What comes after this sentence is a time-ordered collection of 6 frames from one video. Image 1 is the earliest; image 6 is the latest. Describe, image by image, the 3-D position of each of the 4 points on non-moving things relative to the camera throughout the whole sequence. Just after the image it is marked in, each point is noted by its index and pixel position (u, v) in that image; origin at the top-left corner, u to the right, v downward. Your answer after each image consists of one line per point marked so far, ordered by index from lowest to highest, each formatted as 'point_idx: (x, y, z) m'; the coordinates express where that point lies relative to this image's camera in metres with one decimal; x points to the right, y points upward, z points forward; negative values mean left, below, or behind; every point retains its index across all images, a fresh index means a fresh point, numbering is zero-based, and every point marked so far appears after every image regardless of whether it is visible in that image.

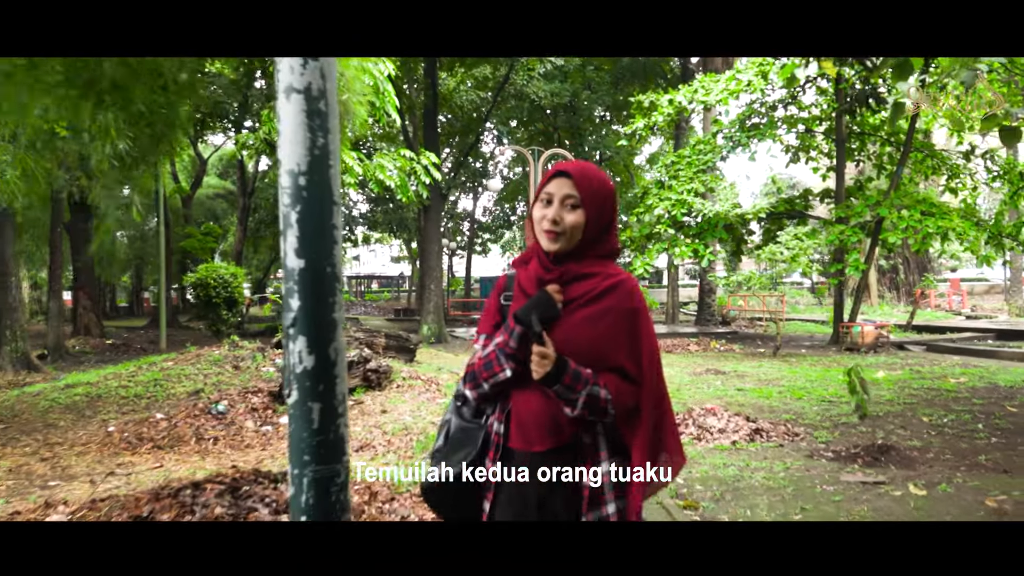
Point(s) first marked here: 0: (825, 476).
0: (+2.0, -1.2, +5.7) m
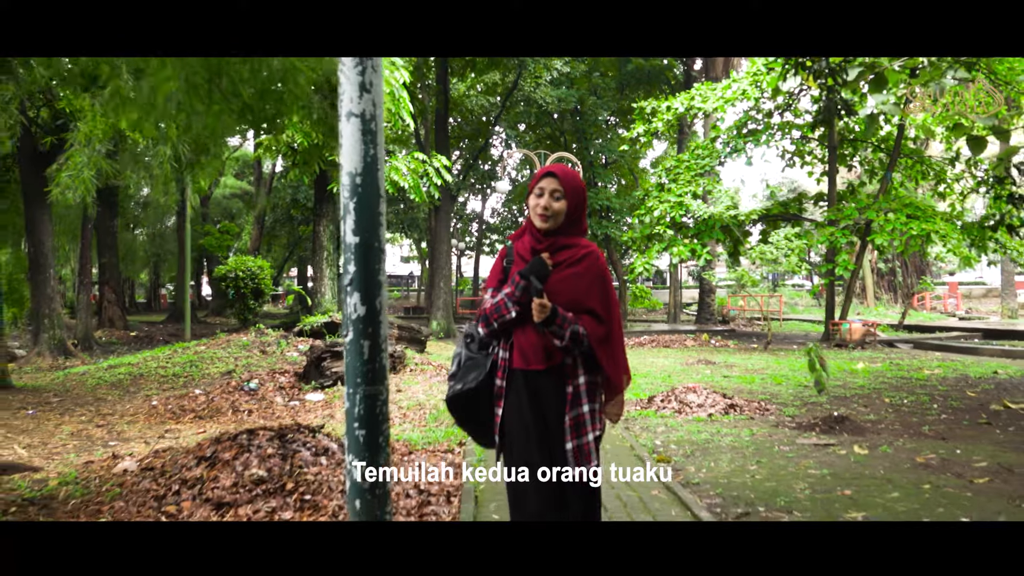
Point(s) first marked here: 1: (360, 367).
0: (+2.0, -1.1, +6.6) m
1: (-0.6, -0.3, +3.2) m
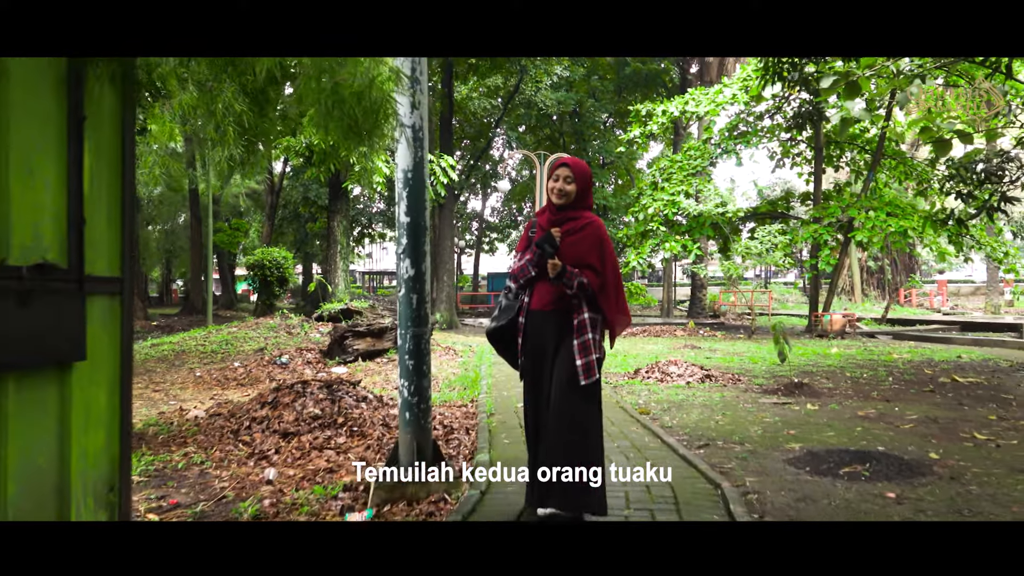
0: (+2.1, -1.0, +7.7) m
1: (-0.5, -0.1, +4.3) m
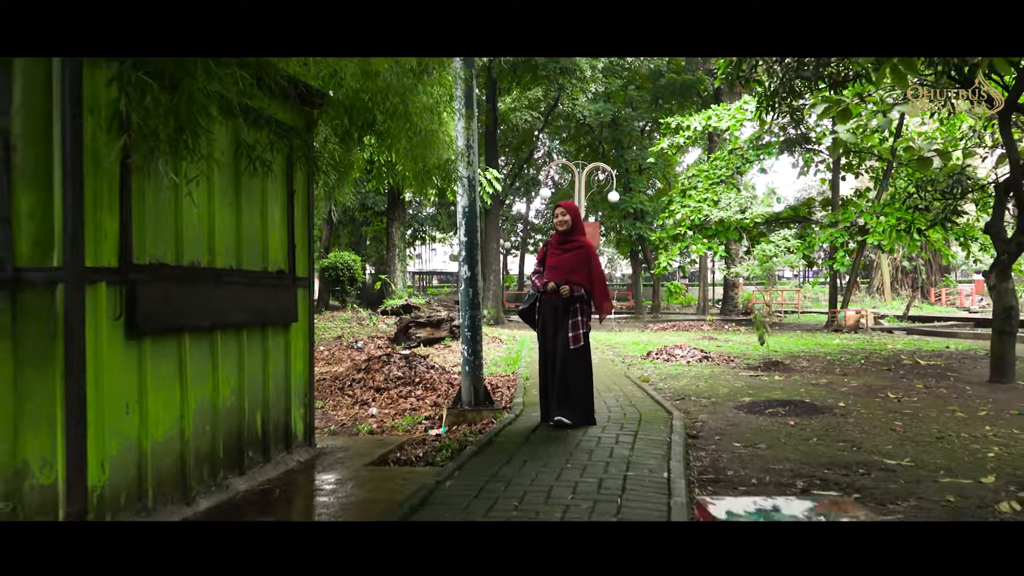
0: (+2.4, -0.9, +9.7) m
1: (-0.3, -0.1, +6.5) m
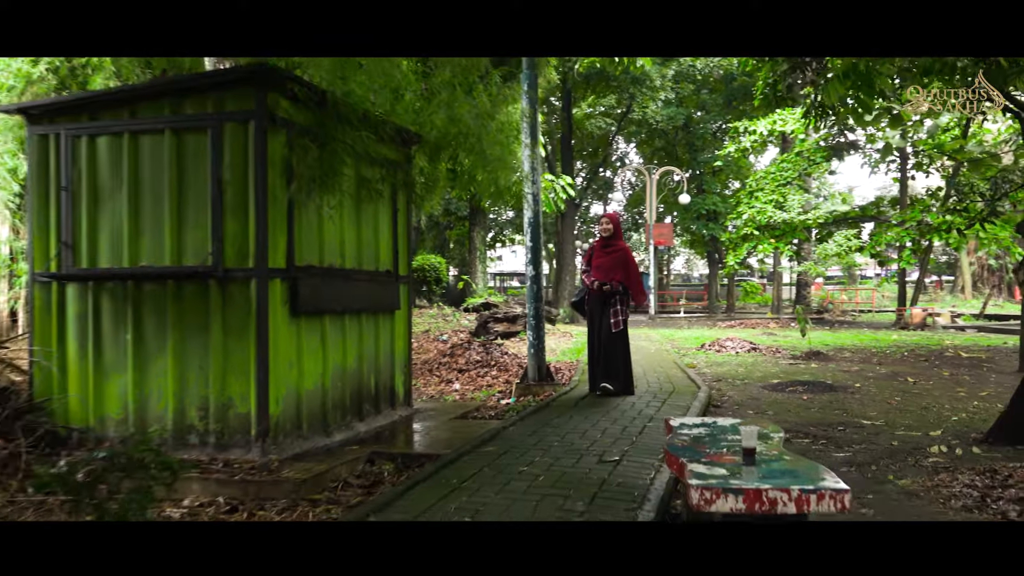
0: (+3.2, -0.9, +10.8) m
1: (+0.2, -0.1, +7.9) m
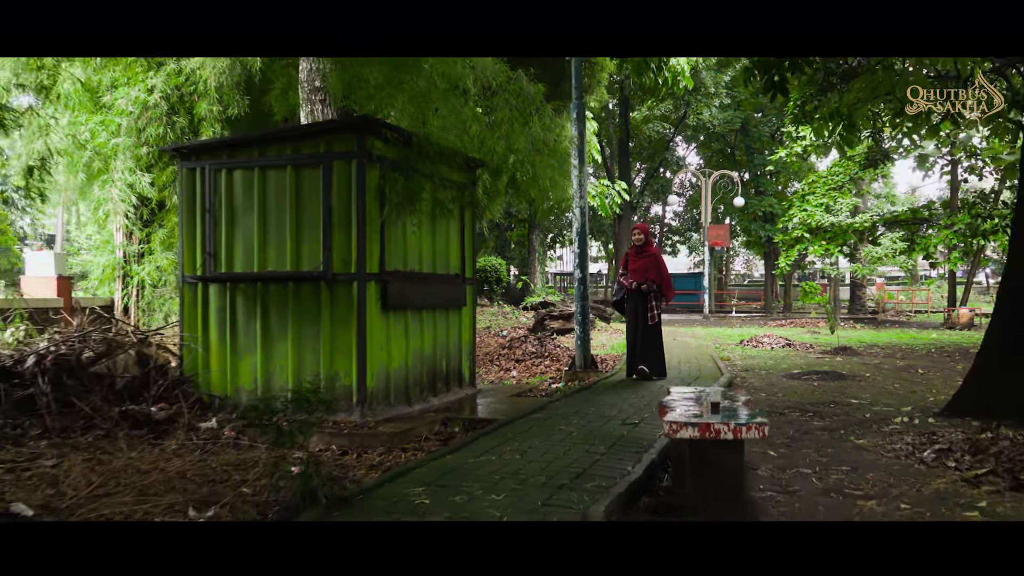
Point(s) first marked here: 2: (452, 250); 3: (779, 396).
0: (+3.9, -0.9, +11.8) m
1: (+0.7, -0.1, +9.1) m
2: (-0.5, +0.3, +7.4) m
3: (+2.2, -0.9, +7.3) m
